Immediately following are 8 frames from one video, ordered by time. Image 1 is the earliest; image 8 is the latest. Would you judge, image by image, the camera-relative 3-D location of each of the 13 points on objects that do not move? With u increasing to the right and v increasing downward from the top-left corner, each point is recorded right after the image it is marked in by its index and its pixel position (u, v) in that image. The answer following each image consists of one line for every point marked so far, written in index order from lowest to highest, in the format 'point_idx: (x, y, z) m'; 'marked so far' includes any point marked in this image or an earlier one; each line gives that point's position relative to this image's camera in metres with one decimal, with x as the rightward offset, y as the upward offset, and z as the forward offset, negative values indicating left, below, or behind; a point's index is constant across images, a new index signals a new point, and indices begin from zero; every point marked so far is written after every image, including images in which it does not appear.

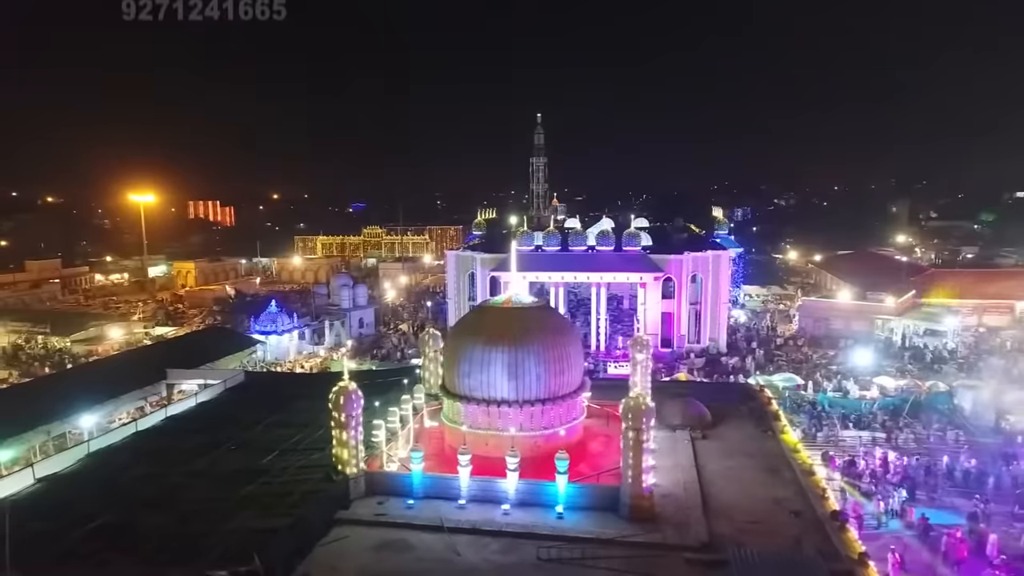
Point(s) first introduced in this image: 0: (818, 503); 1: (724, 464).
0: (+4.7, -3.4, +11.2) m
1: (+3.9, -3.2, +13.2) m
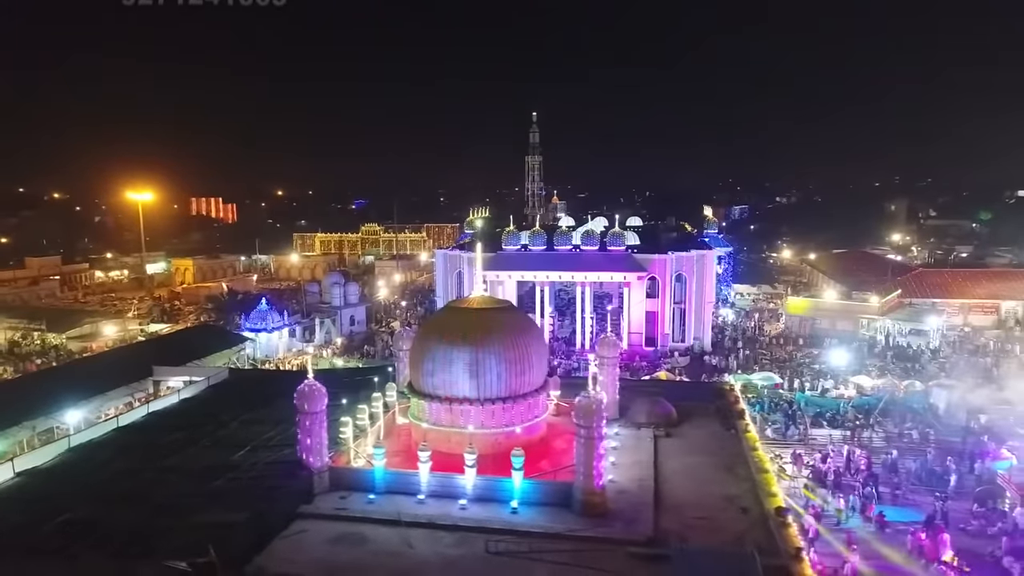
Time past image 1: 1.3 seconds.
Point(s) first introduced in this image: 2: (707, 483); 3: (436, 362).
0: (+4.1, -3.4, +11.5) m
1: (+3.2, -3.2, +13.5) m
2: (+3.4, -3.4, +12.5) m
3: (-1.3, -1.3, +12.8) m
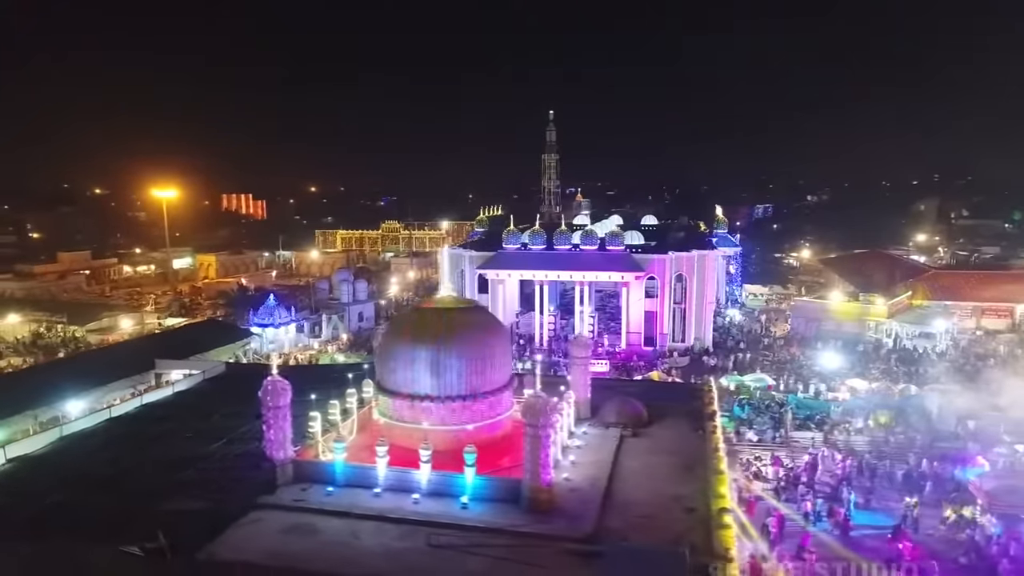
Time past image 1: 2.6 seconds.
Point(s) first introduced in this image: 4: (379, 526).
0: (+3.3, -3.5, +11.7) m
1: (+2.5, -3.3, +13.7) m
2: (+2.6, -3.4, +12.7) m
3: (-2.1, -1.3, +13.2) m
4: (-2.1, -3.7, +11.1) m
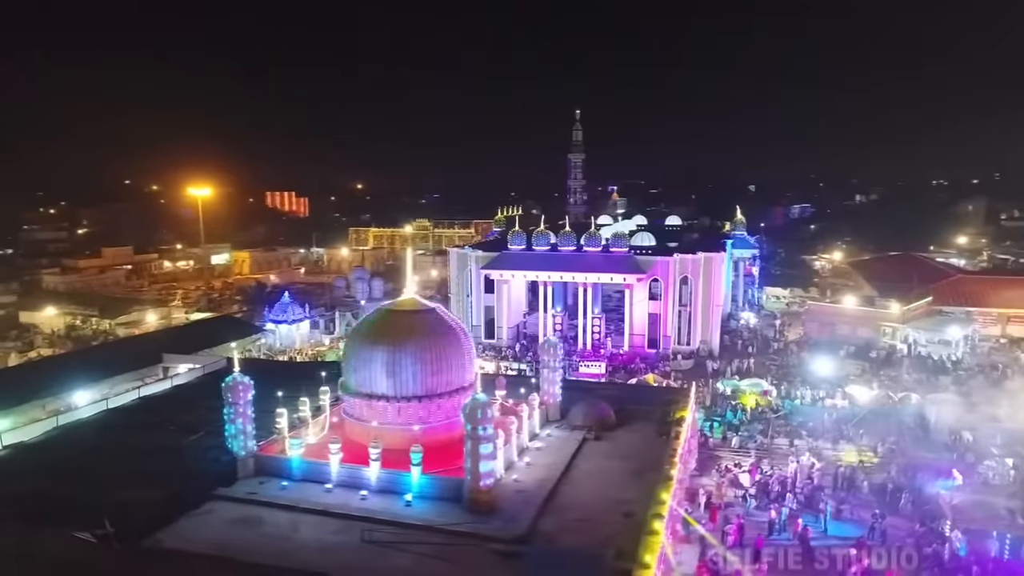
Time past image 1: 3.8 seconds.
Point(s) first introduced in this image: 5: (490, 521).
0: (+2.3, -3.6, +11.8) m
1: (+1.7, -3.4, +13.9) m
2: (+1.7, -3.5, +12.8) m
3: (-2.9, -1.4, +13.6) m
4: (-3.1, -3.7, +11.6) m
5: (-0.3, -3.7, +11.5) m
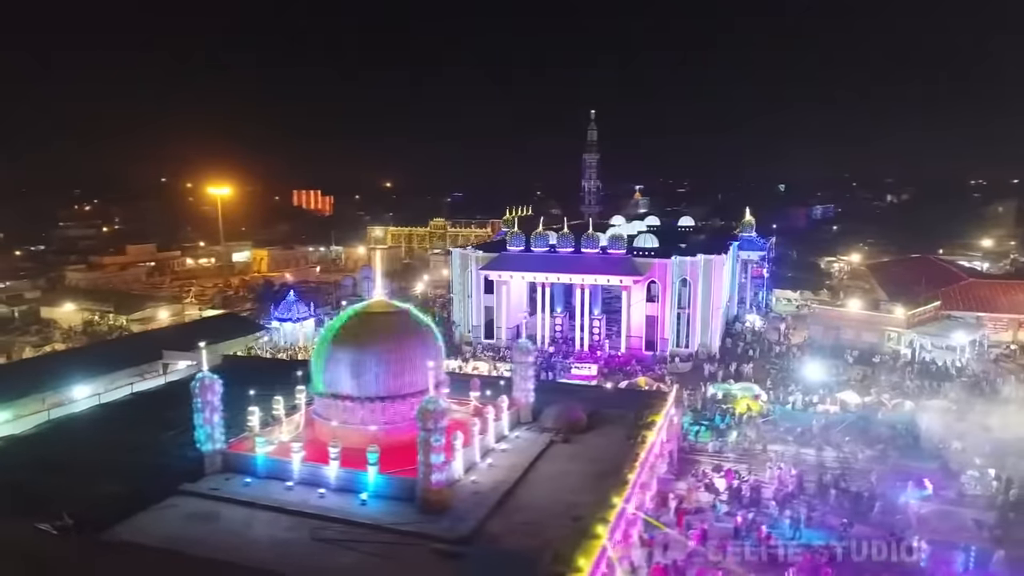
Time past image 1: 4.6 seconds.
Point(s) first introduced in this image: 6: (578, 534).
0: (+1.5, -3.7, +11.8) m
1: (+0.9, -3.5, +14.0) m
2: (+0.9, -3.6, +12.9) m
3: (-3.6, -1.4, +13.9) m
4: (-3.9, -3.8, +11.9) m
5: (-1.2, -3.8, +11.6) m
6: (+1.0, -3.8, +11.2) m
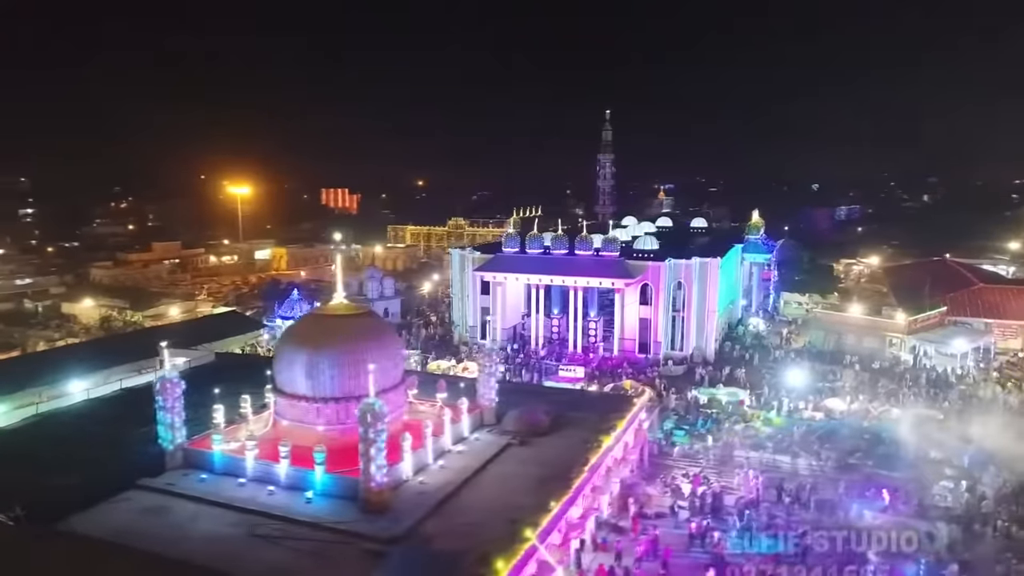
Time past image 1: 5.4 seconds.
0: (+0.4, -3.8, +12.0) m
1: (0.0, -3.6, +14.1) m
2: (-0.1, -3.7, +13.1) m
3: (-4.5, -1.5, +14.3) m
4: (-4.9, -3.8, +12.3) m
5: (-2.2, -3.8, +11.9) m
6: (-0.1, -3.9, +11.3) m
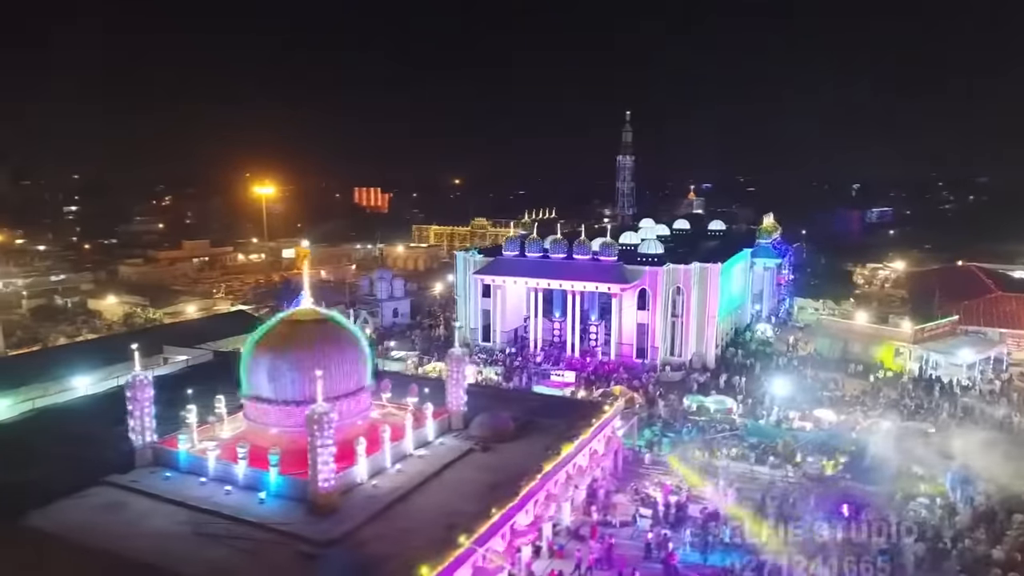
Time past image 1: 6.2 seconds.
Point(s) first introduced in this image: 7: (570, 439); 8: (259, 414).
0: (-0.6, -3.9, +12.2) m
1: (-0.9, -3.7, +14.3) m
2: (-1.0, -3.9, +13.3) m
3: (-5.4, -1.6, +14.7) m
4: (-5.9, -3.9, +12.8) m
5: (-3.2, -4.0, +12.3) m
6: (-1.1, -4.1, +11.6) m
7: (+1.3, -3.3, +16.0) m
8: (-5.1, -2.5, +14.6) m
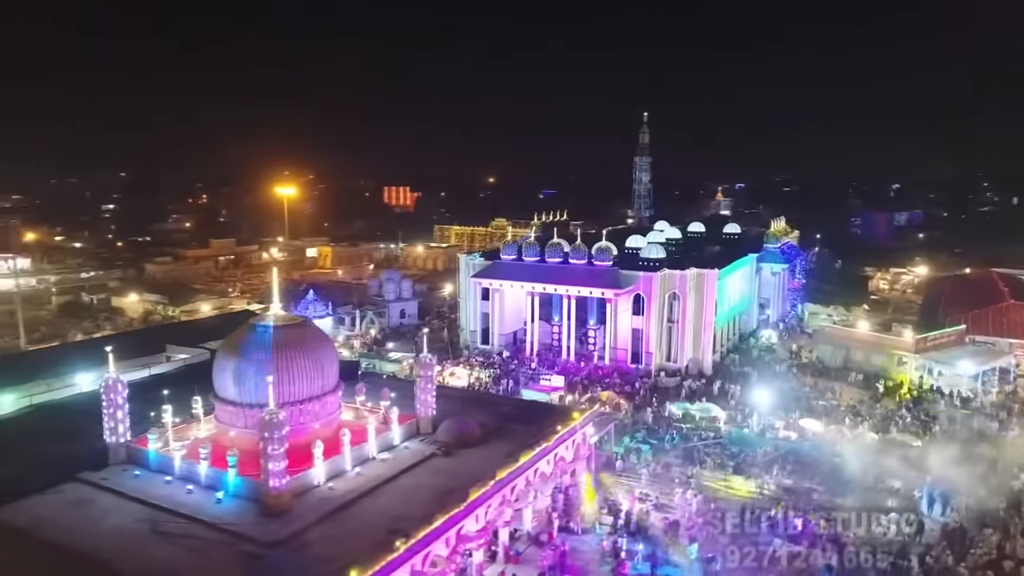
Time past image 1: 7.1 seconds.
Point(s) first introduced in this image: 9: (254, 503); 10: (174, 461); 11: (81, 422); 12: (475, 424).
0: (-1.6, -4.1, +12.5) m
1: (-1.8, -3.9, +14.6) m
2: (-2.0, -4.0, +13.6) m
3: (-6.2, -1.7, +15.3) m
4: (-6.9, -4.1, +13.3) m
5: (-4.2, -4.1, +12.7) m
6: (-2.1, -4.3, +11.9) m
7: (+0.5, -3.5, +16.2) m
8: (-6.0, -2.7, +15.1) m
9: (-4.8, -4.0, +13.4) m
10: (-6.8, -3.5, +14.6) m
11: (-10.5, -3.3, +17.7) m
12: (-0.8, -3.2, +16.8) m
